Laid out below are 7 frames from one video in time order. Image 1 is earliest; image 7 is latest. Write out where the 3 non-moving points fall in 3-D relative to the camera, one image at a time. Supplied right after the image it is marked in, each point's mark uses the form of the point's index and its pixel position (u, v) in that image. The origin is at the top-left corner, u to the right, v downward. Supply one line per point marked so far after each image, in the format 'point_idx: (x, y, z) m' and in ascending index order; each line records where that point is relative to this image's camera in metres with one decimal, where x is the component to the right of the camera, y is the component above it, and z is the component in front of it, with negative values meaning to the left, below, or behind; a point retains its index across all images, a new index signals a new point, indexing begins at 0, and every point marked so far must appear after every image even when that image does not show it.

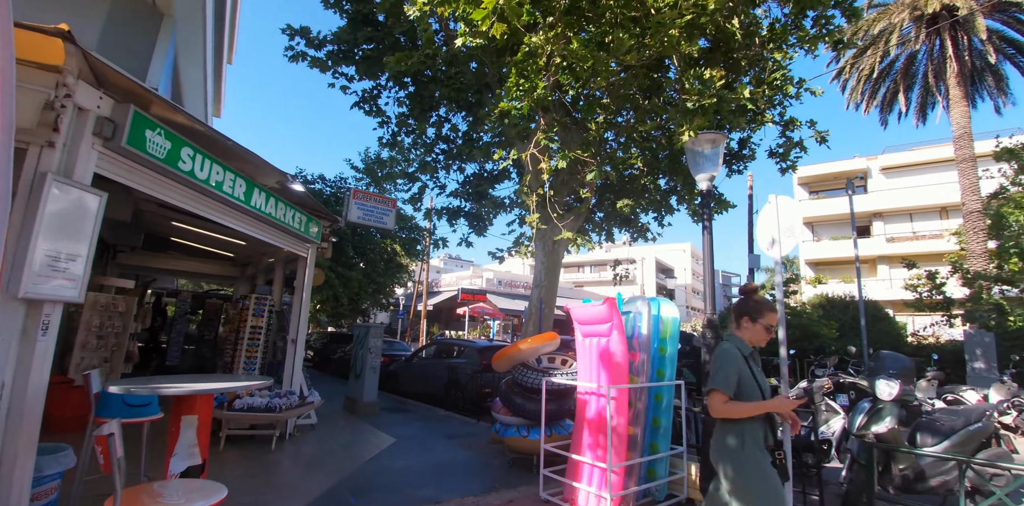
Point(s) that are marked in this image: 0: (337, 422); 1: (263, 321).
0: (-3.0, -2.9, +7.7) m
1: (-3.6, -1.0, +6.5) m
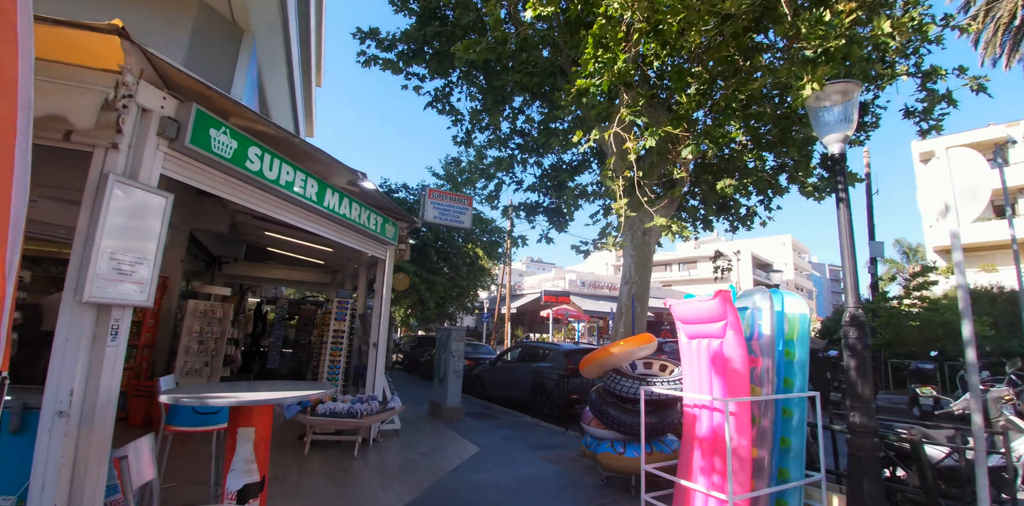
0: (-1.5, -2.9, +7.5) m
1: (-2.4, -1.1, +6.5) m
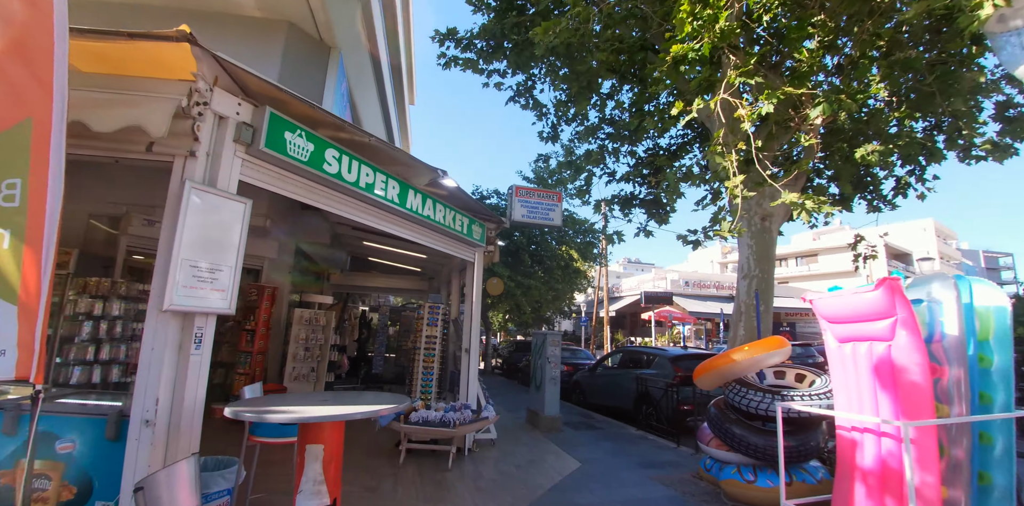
0: (+0.1, -2.9, +7.1) m
1: (-1.0, -1.1, +6.3) m
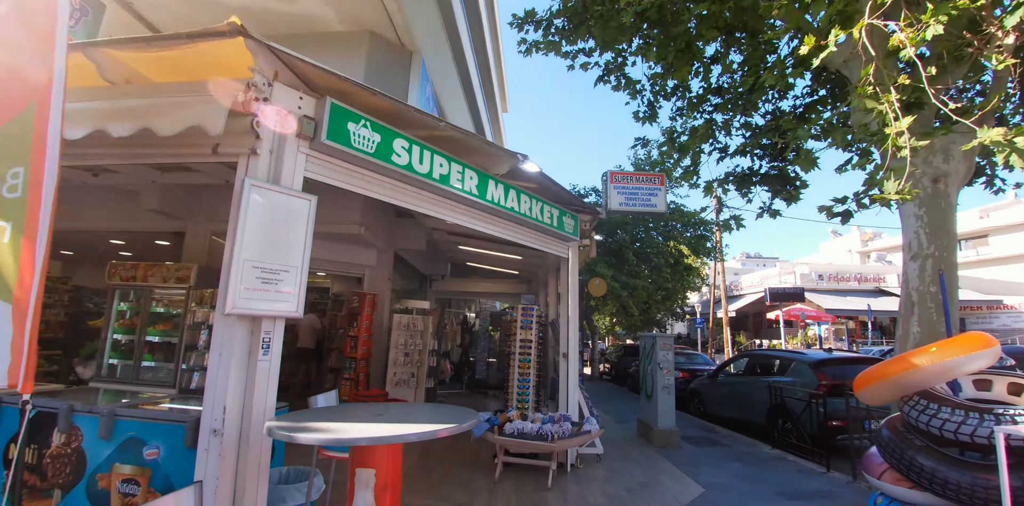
0: (+1.6, -2.8, +6.3) m
1: (+0.3, -1.1, +5.8) m
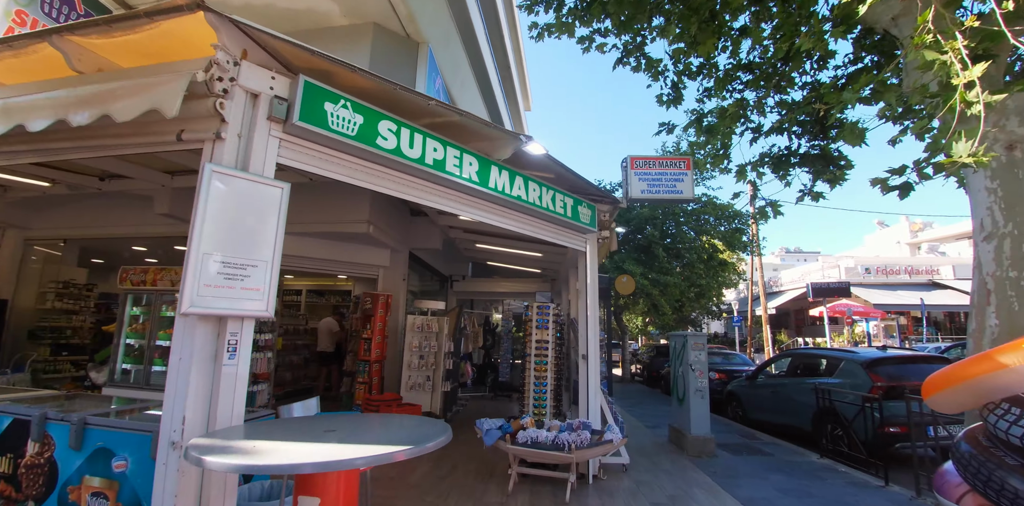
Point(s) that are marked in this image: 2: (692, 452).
0: (+1.9, -2.7, +5.8) m
1: (+0.4, -1.0, +5.4) m
2: (+2.4, -2.7, +6.0) m
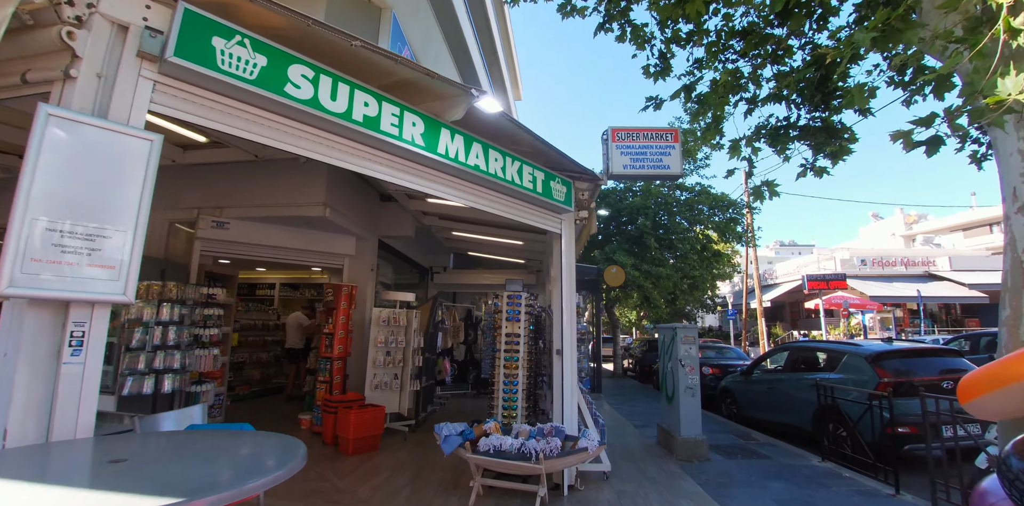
0: (+1.5, -2.5, +5.3) m
1: (+0.1, -0.8, +4.8) m
2: (+2.1, -2.5, +5.5) m
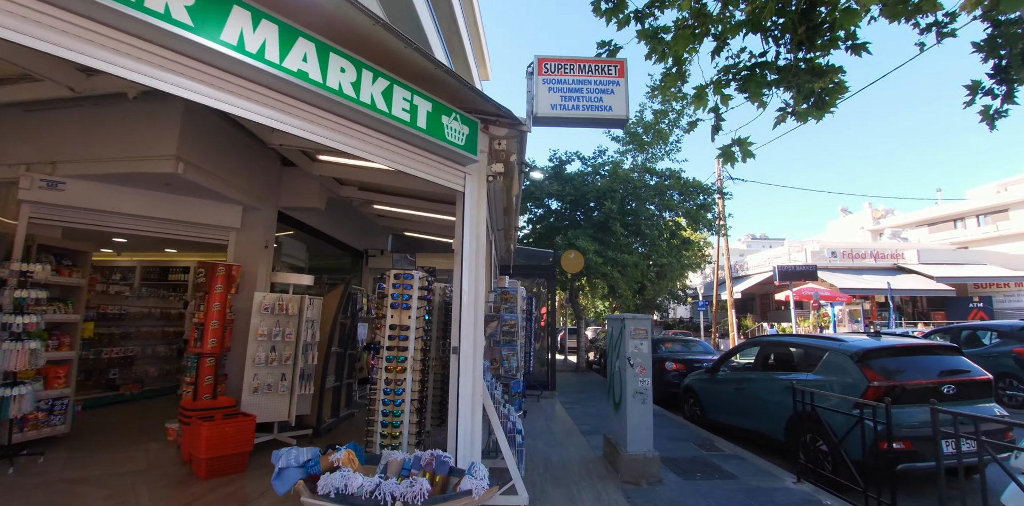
0: (+0.6, -2.2, +4.2) m
1: (-0.8, -0.5, +3.7) m
2: (+1.1, -2.2, +4.4) m
